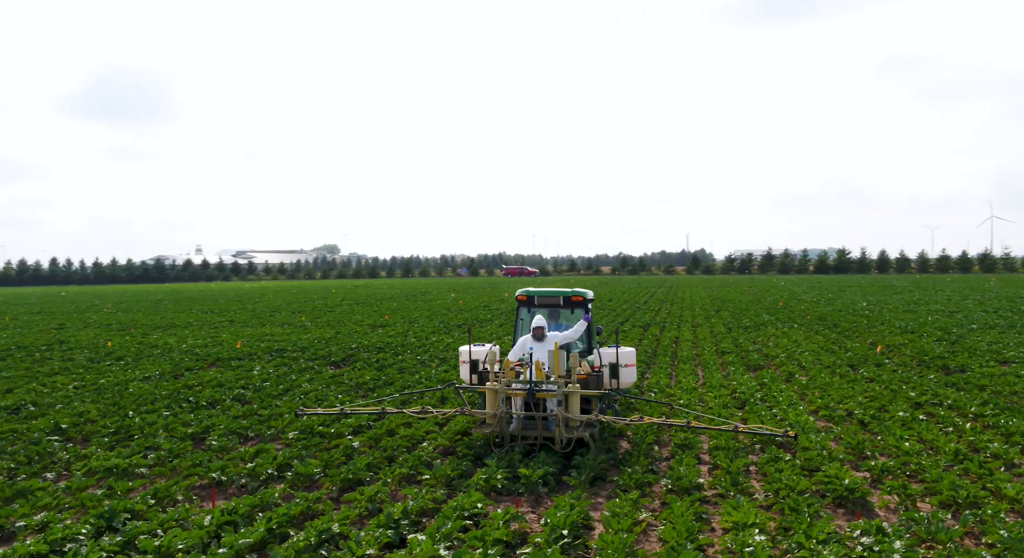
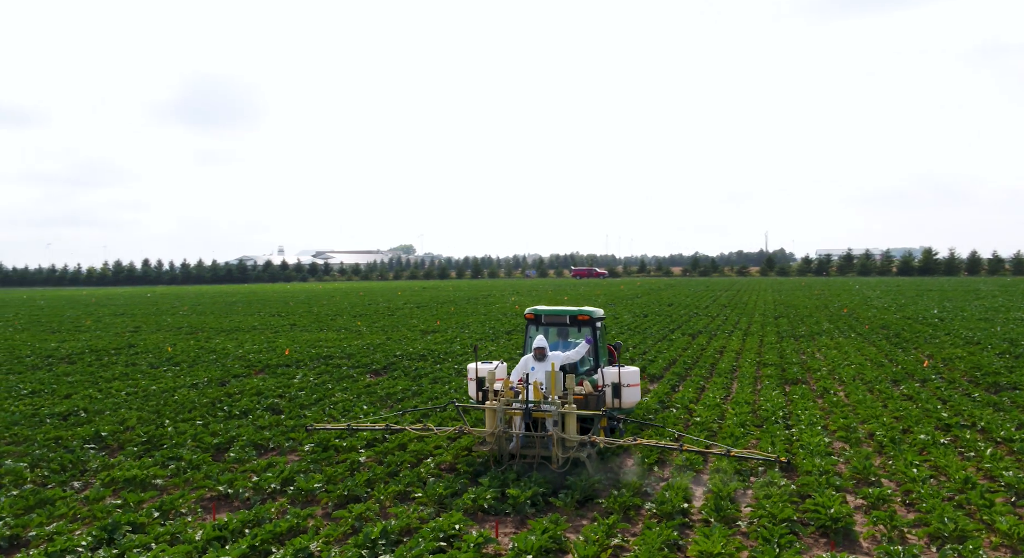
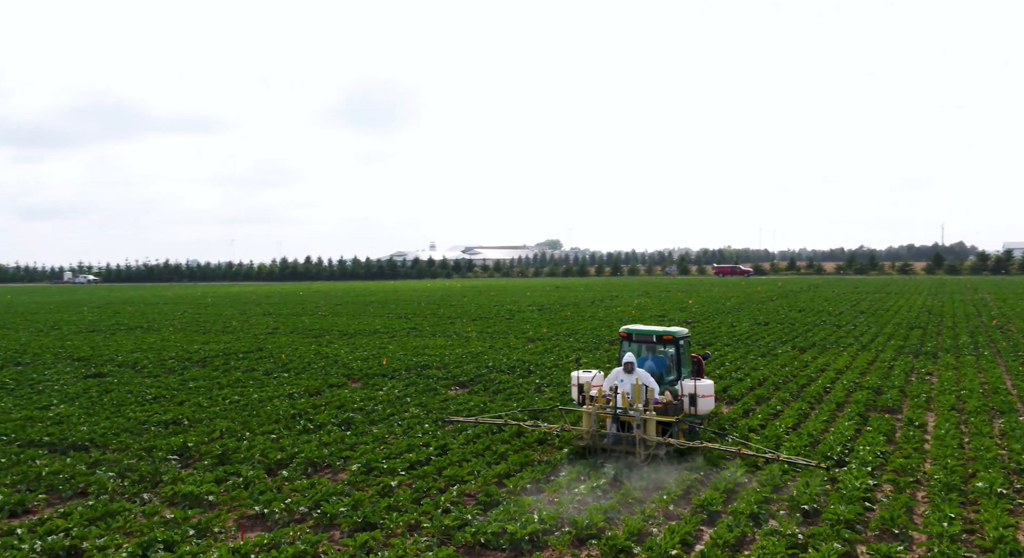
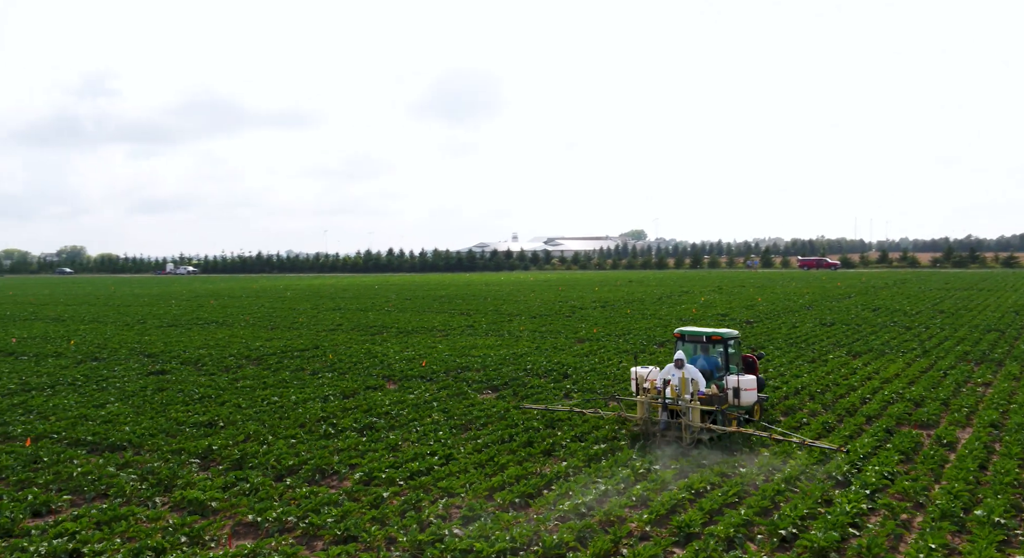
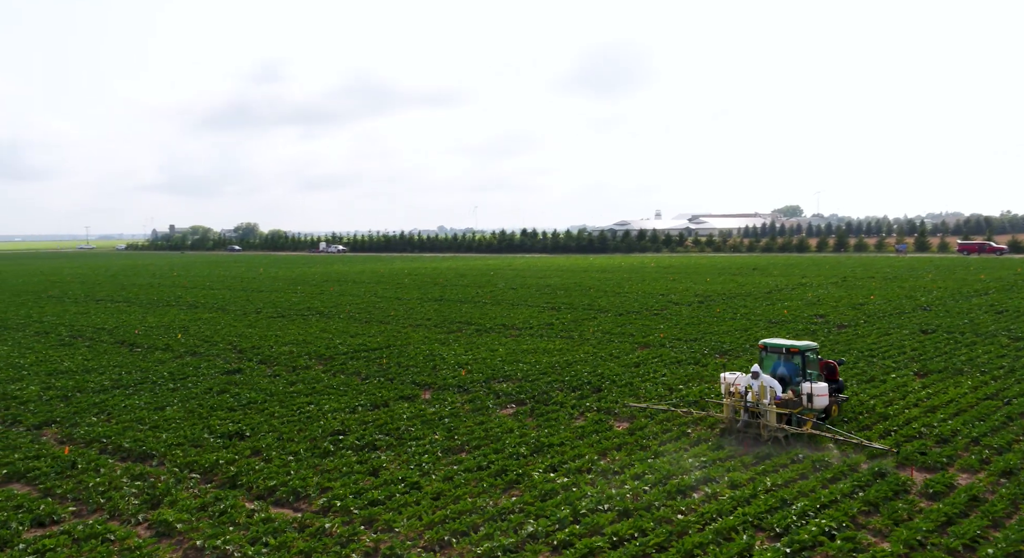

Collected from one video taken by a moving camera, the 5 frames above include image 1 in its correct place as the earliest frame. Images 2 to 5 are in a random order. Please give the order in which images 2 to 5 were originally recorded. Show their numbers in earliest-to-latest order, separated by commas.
2, 3, 4, 5
